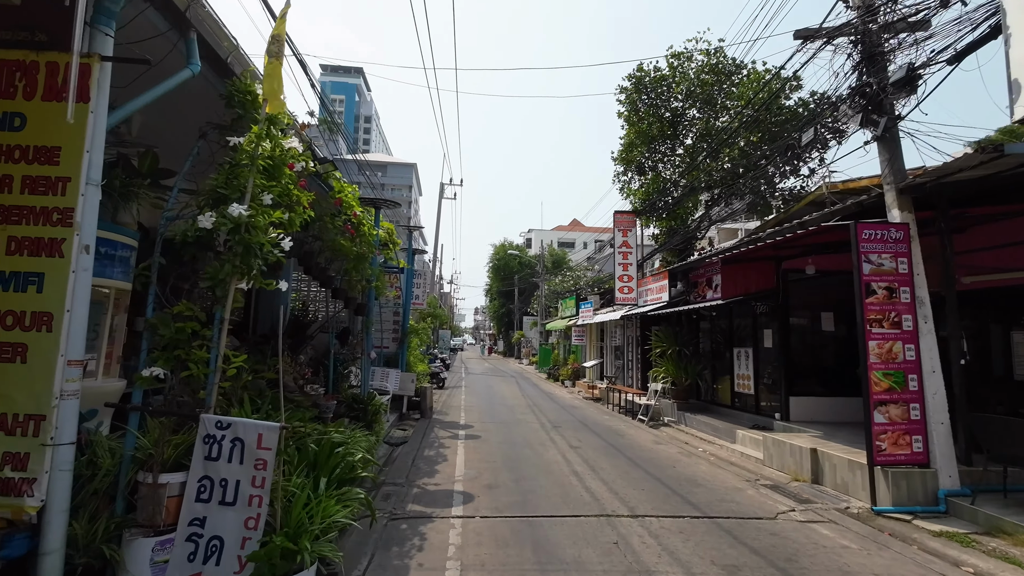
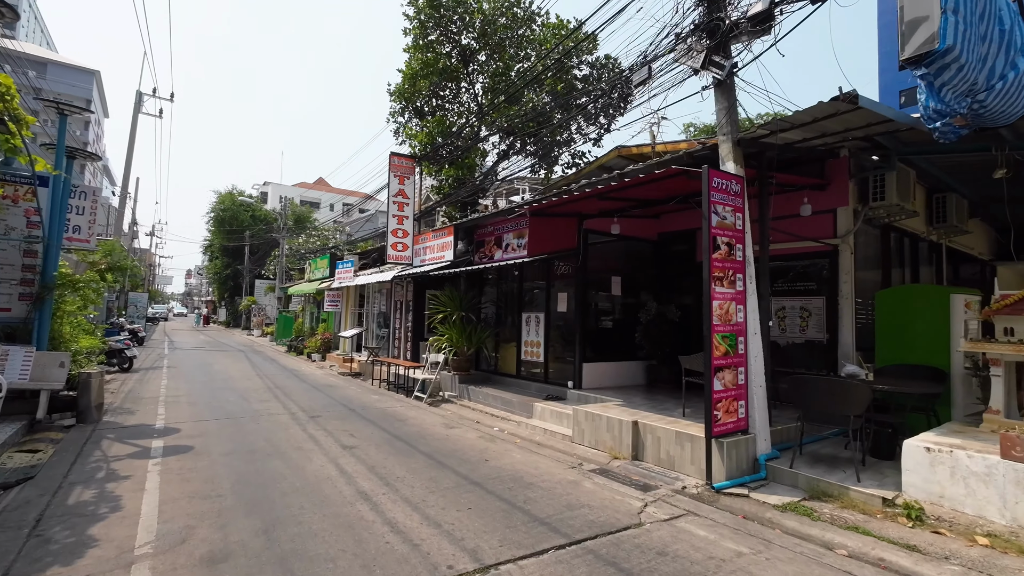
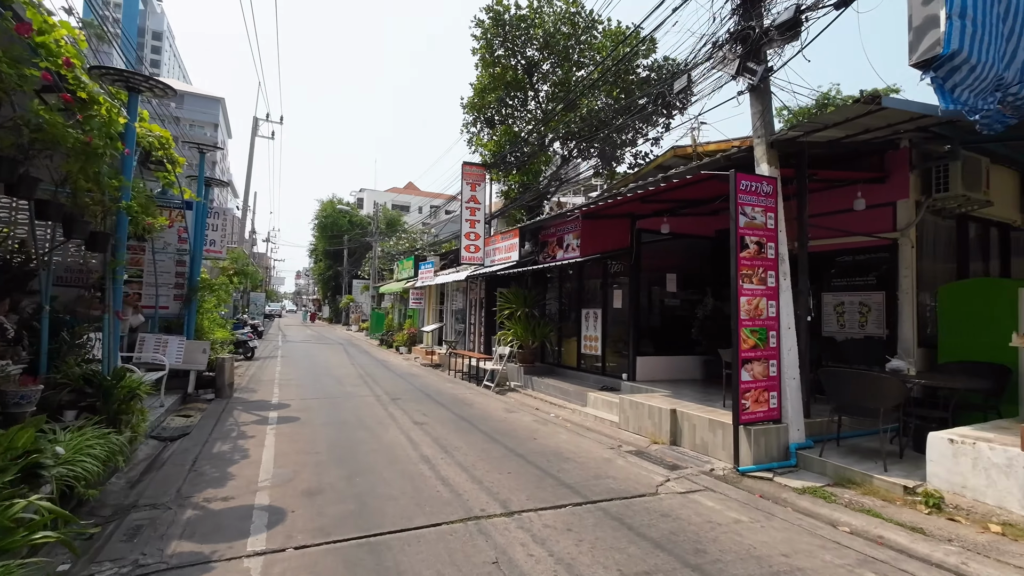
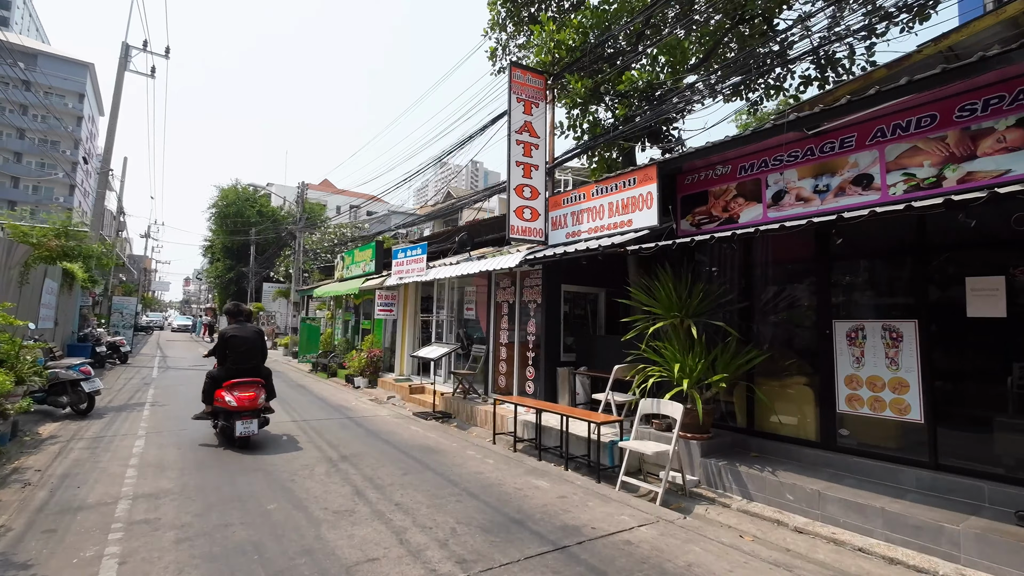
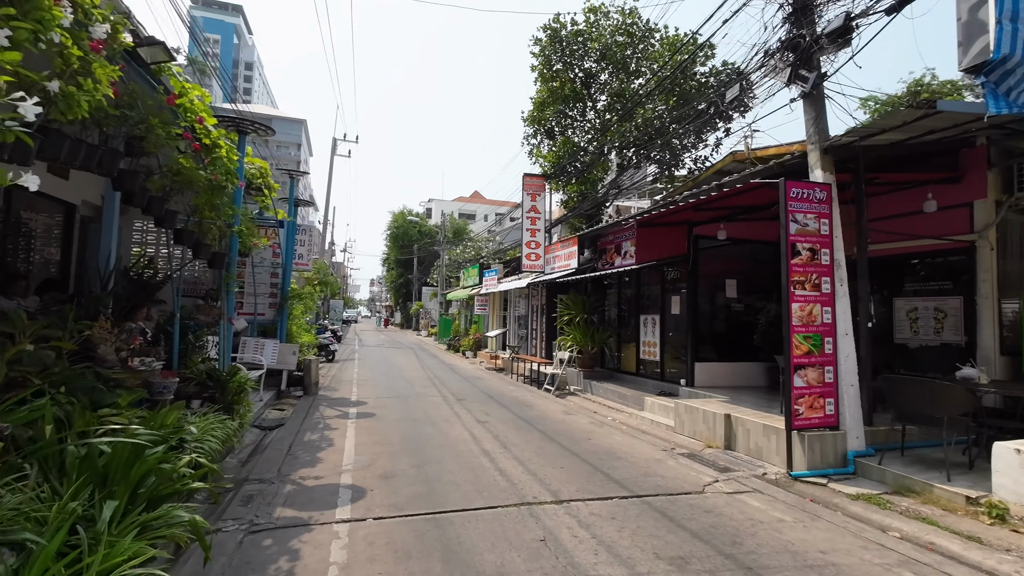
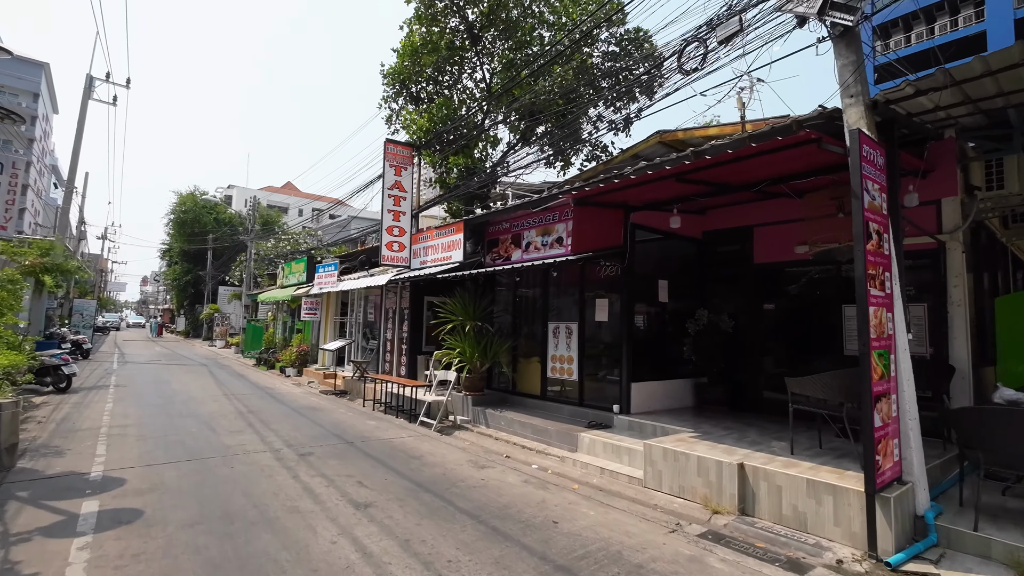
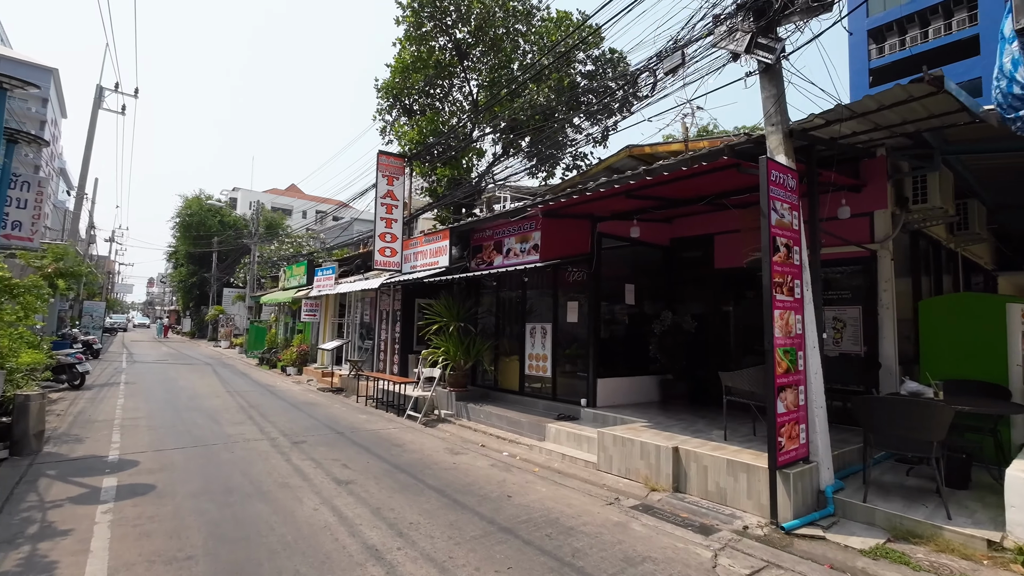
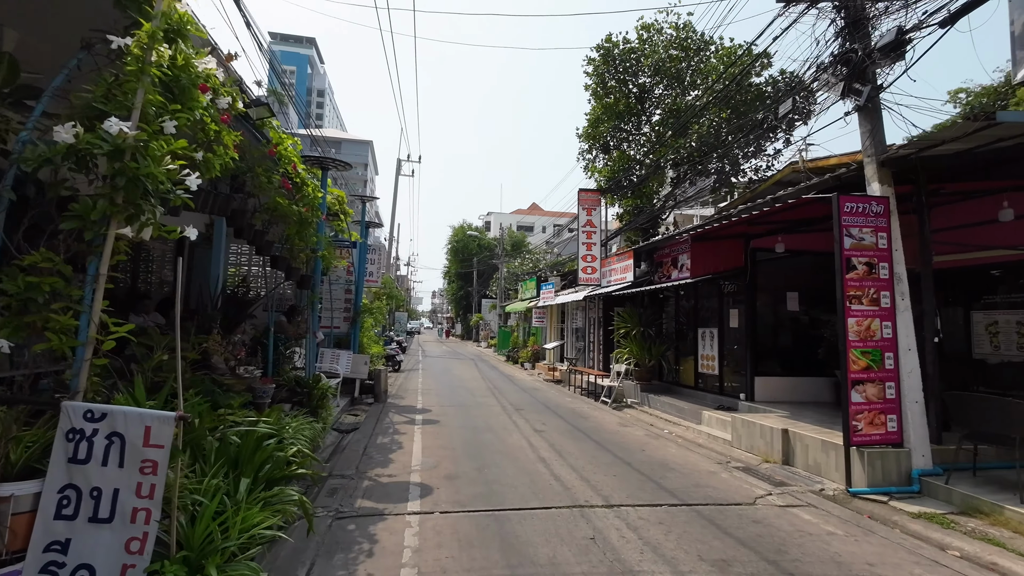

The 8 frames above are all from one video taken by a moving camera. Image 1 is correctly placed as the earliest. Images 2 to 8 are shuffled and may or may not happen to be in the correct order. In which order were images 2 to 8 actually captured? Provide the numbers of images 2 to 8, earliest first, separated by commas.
8, 5, 3, 2, 7, 6, 4
